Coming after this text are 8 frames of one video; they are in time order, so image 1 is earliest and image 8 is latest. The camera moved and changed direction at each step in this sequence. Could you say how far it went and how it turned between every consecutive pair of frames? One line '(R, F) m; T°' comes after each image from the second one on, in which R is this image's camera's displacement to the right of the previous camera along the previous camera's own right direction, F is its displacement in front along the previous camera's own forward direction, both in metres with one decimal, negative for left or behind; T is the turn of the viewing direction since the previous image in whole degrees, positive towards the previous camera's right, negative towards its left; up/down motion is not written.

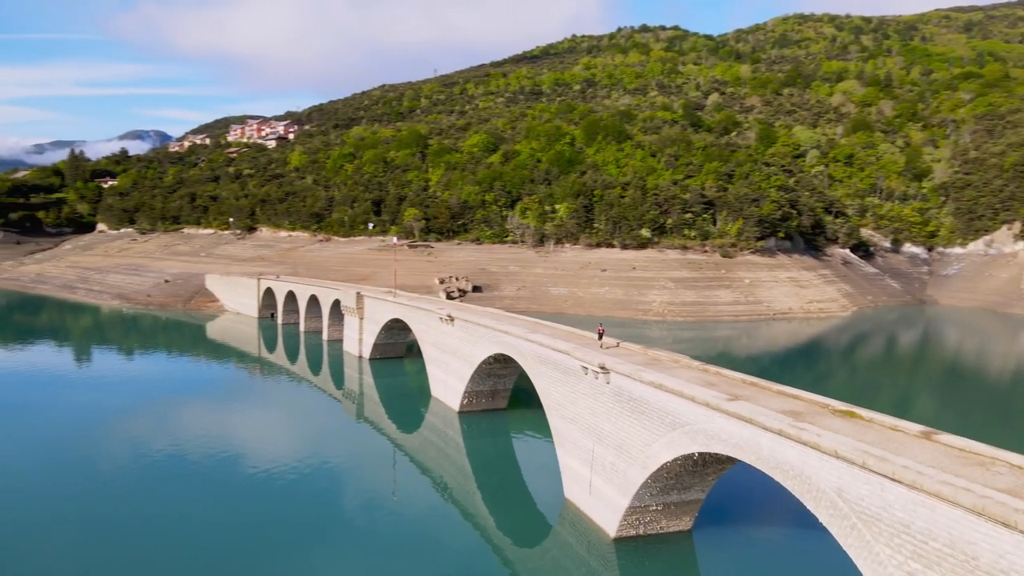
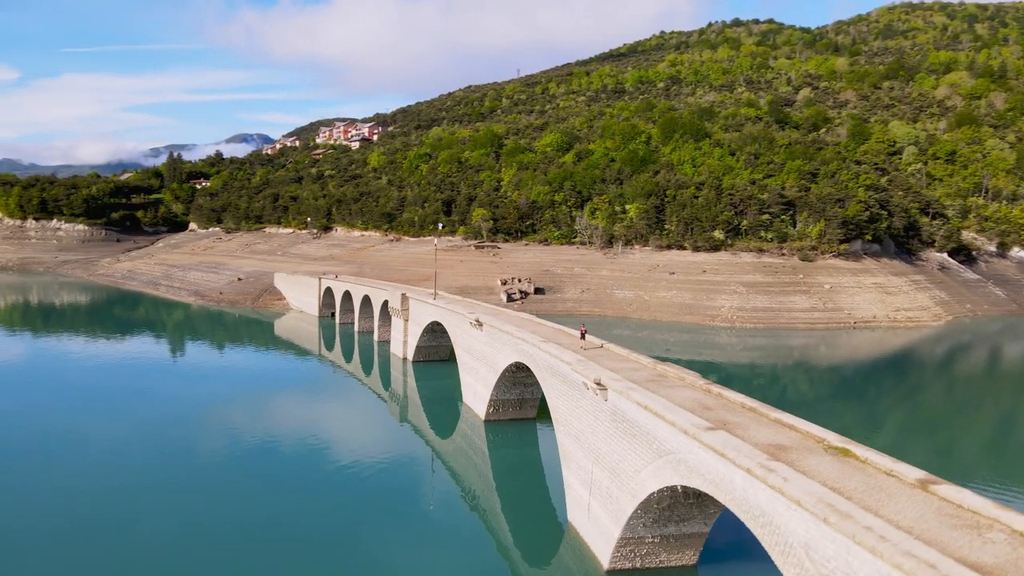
(+1.5, +0.9) m; -7°
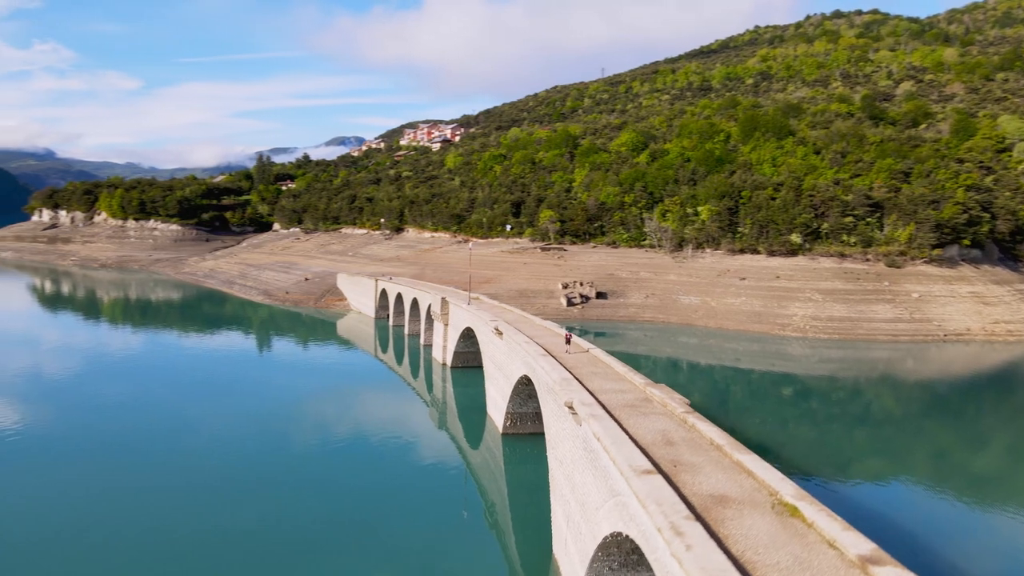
(+1.7, +1.0) m; -7°
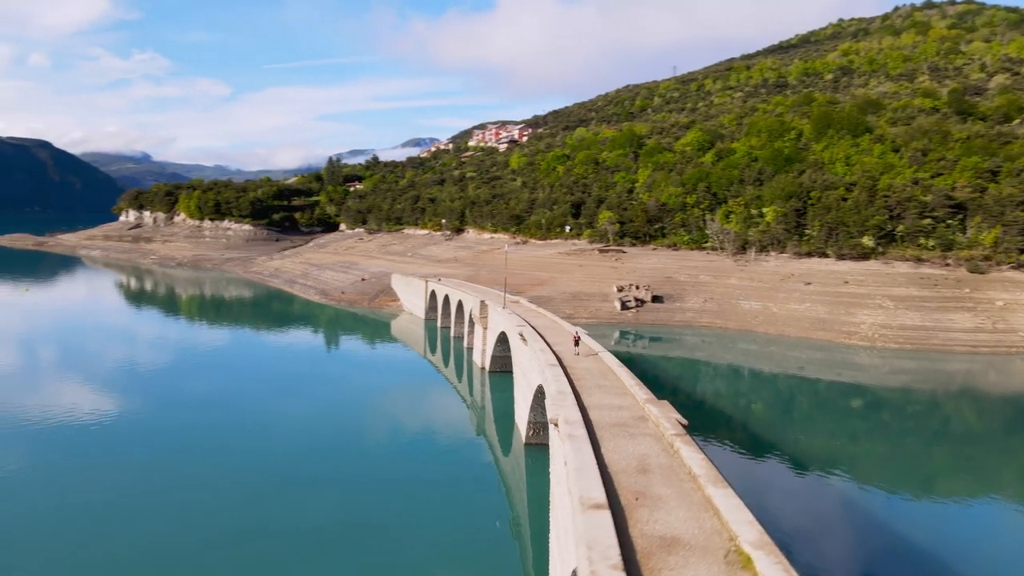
(+1.2, +0.7) m; -6°
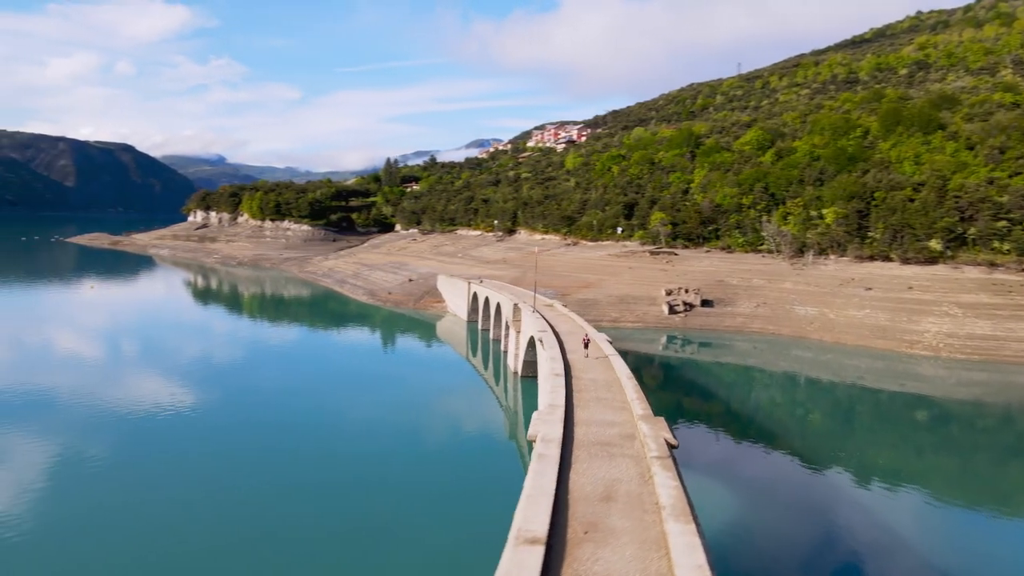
(+1.0, +0.6) m; -5°
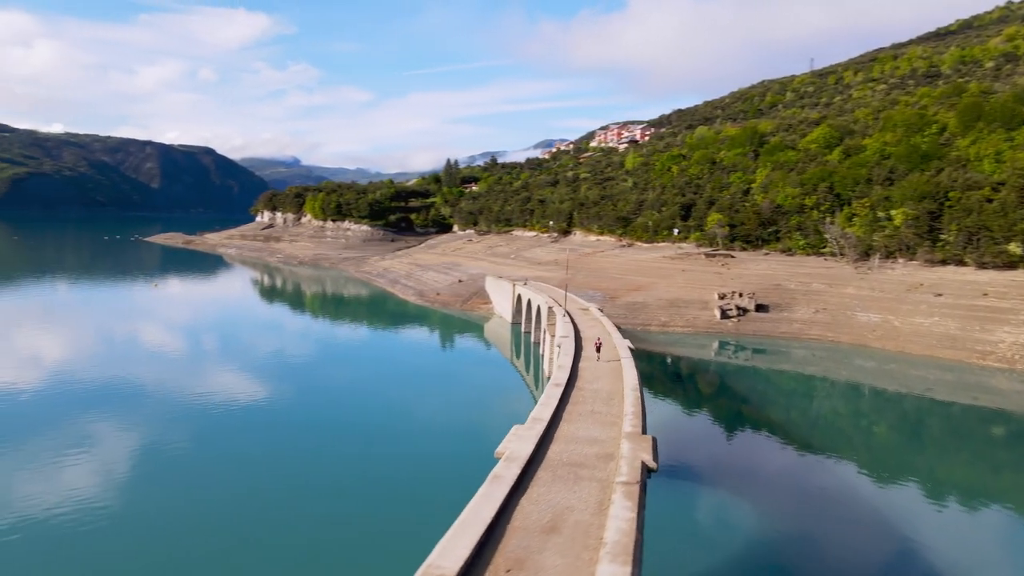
(+1.1, +0.7) m; -5°
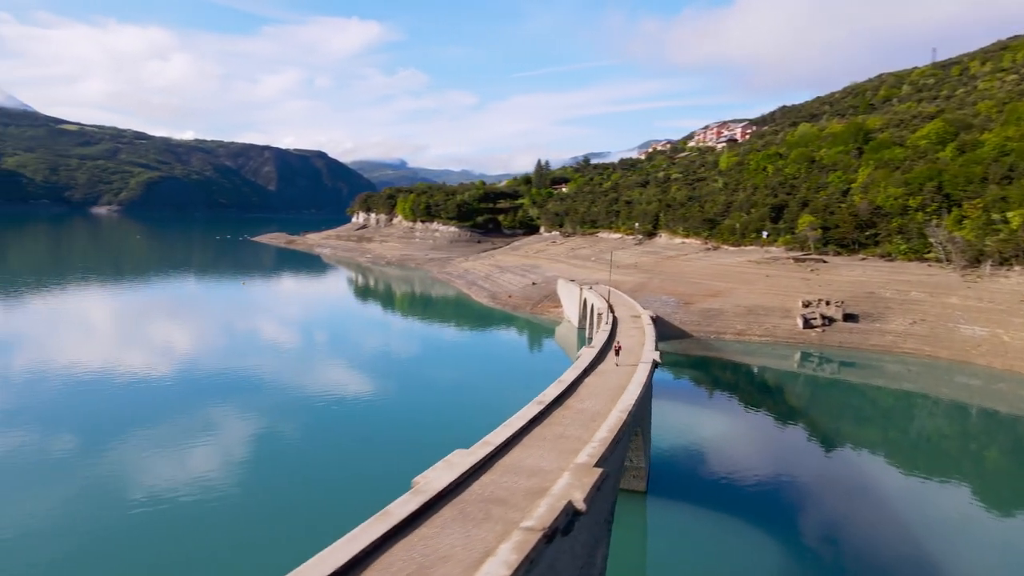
(+1.8, +1.1) m; -8°
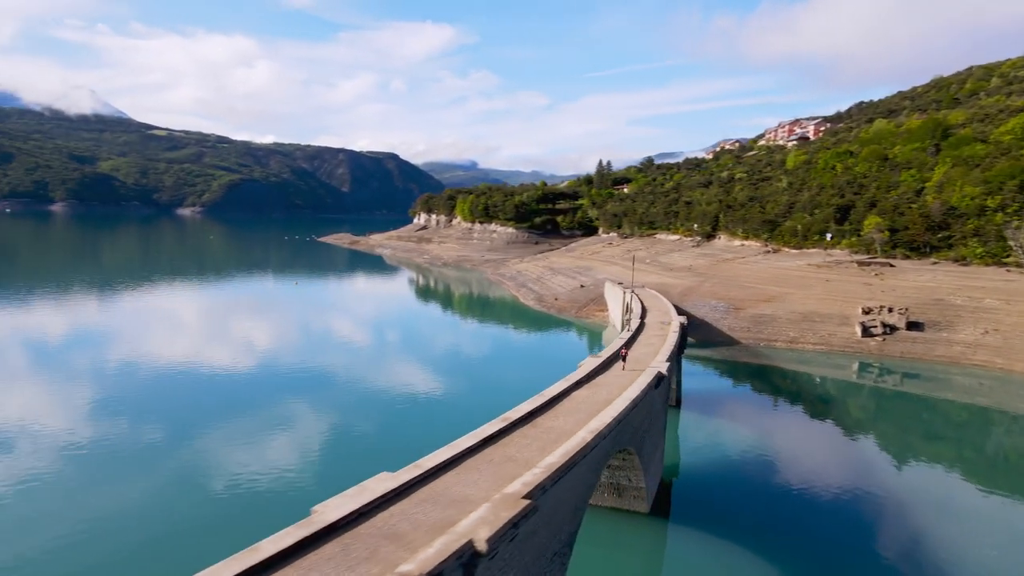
(+1.4, +0.8) m; -5°
